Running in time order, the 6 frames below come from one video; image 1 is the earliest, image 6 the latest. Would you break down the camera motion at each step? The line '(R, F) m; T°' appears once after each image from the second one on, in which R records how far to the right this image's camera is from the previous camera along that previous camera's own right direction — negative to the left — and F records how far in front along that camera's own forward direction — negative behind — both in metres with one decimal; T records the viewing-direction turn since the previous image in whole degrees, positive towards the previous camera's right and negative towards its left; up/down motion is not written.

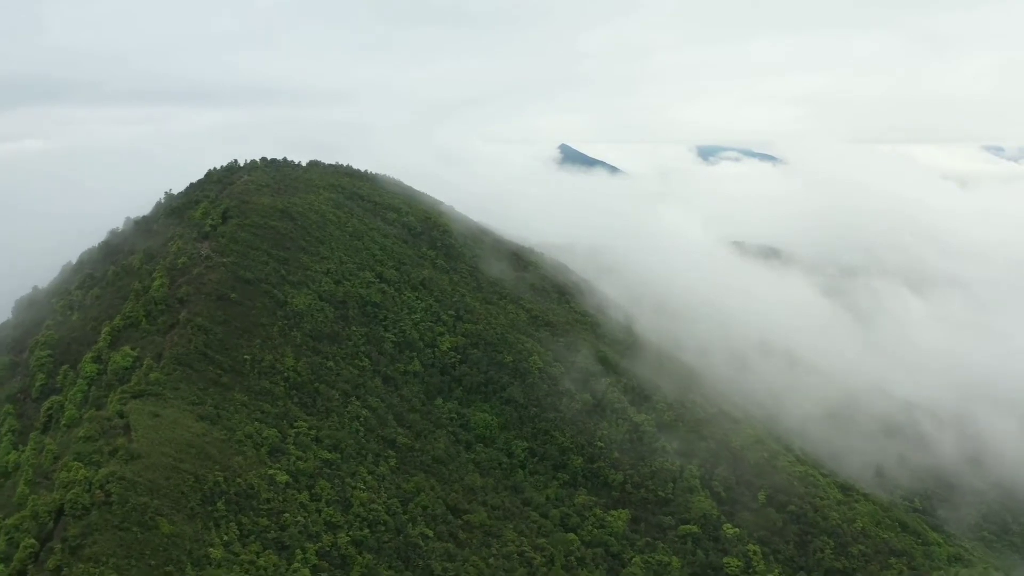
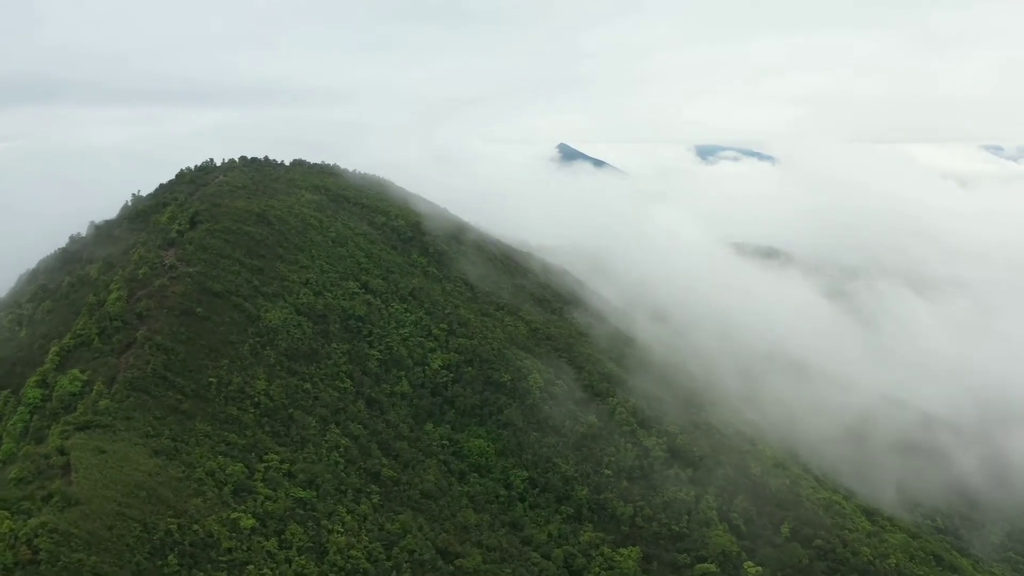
(0.0, +5.5) m; 0°
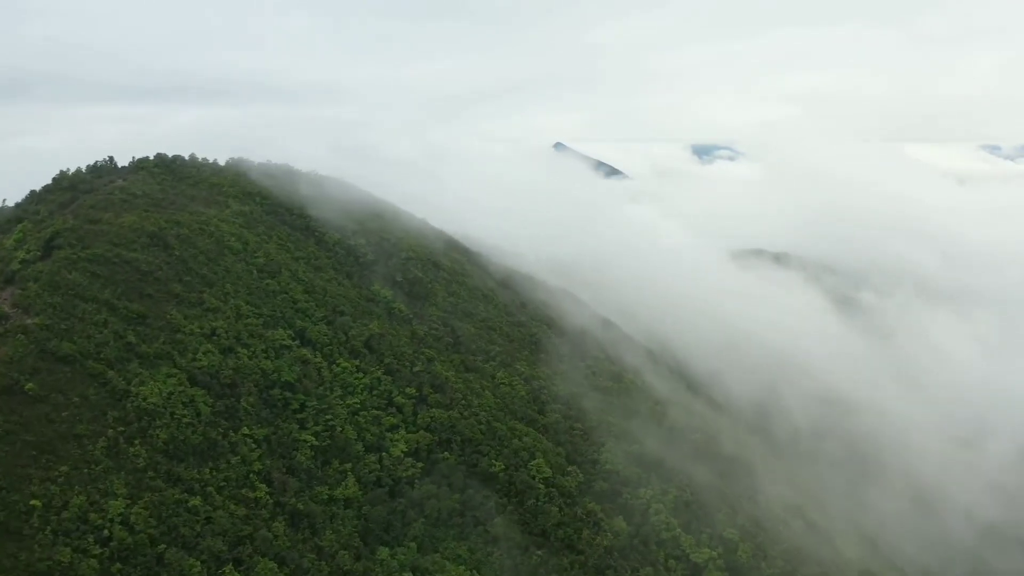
(+0.1, +16.4) m; 0°
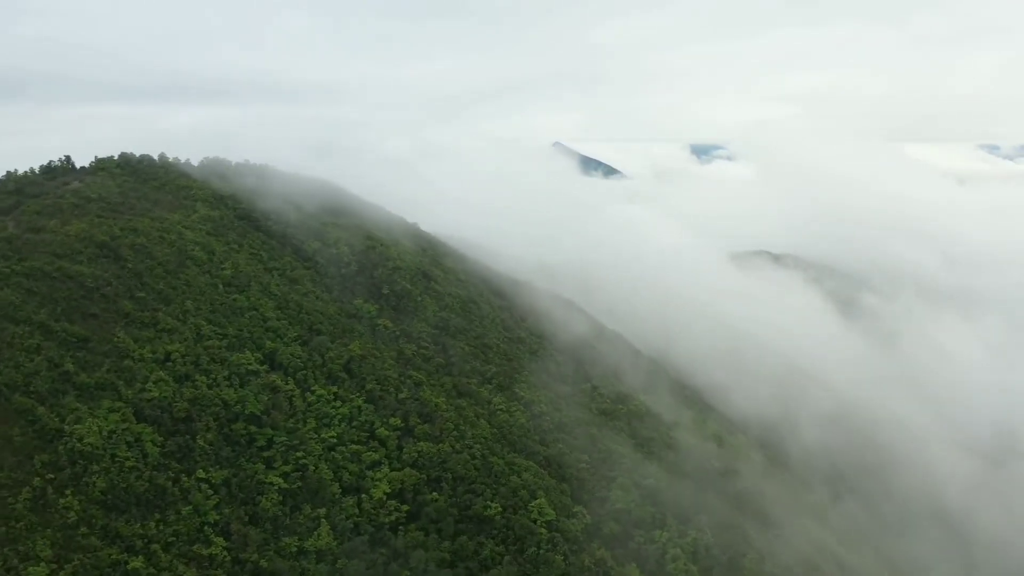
(0.0, +4.8) m; 0°
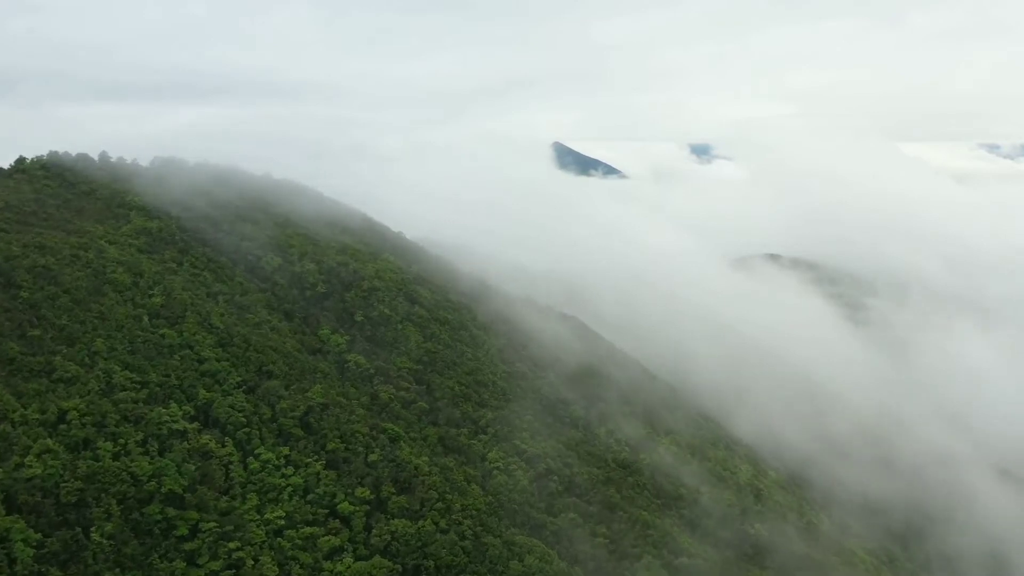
(0.0, +7.8) m; 0°
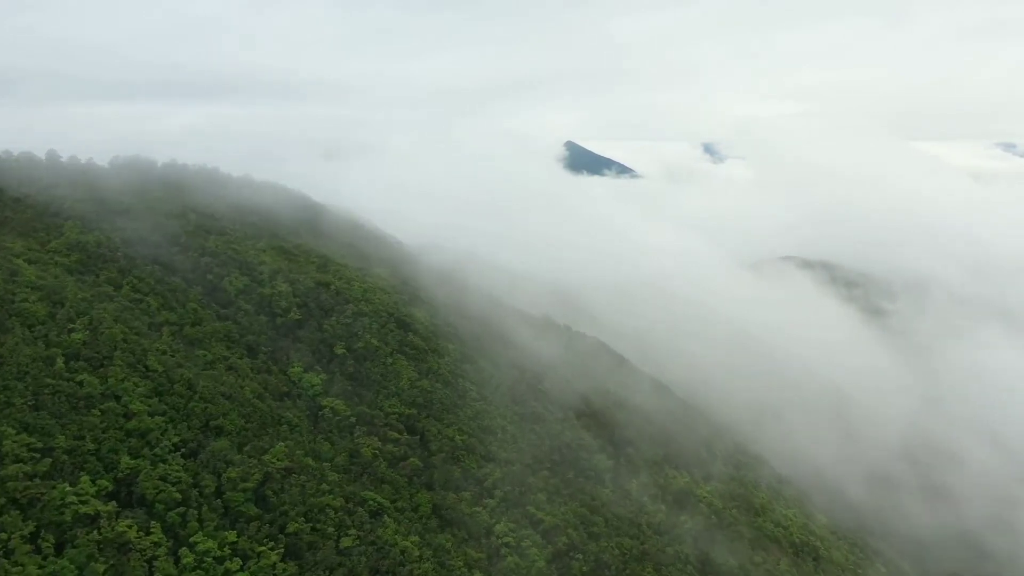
(0.0, +6.6) m; -1°
